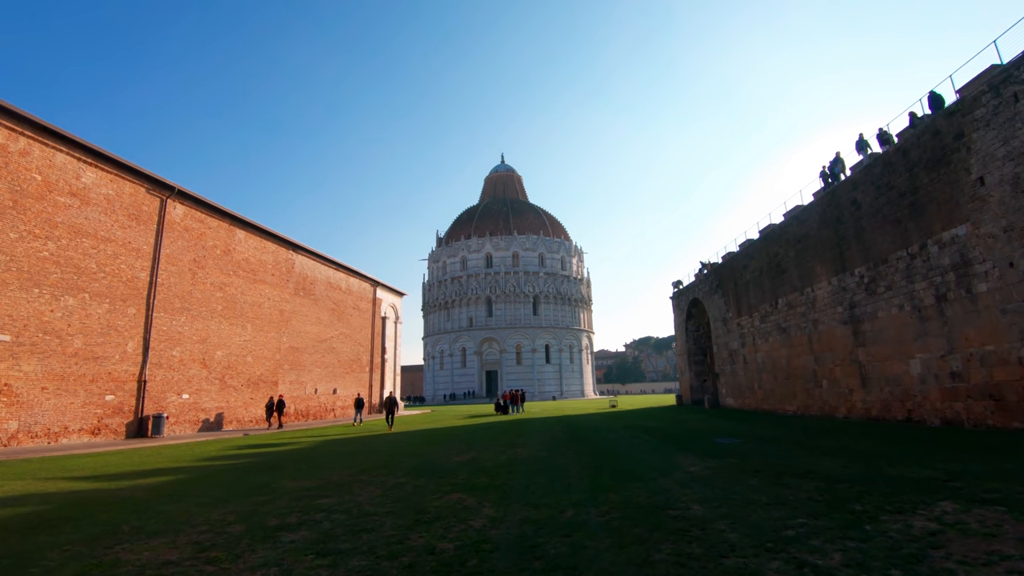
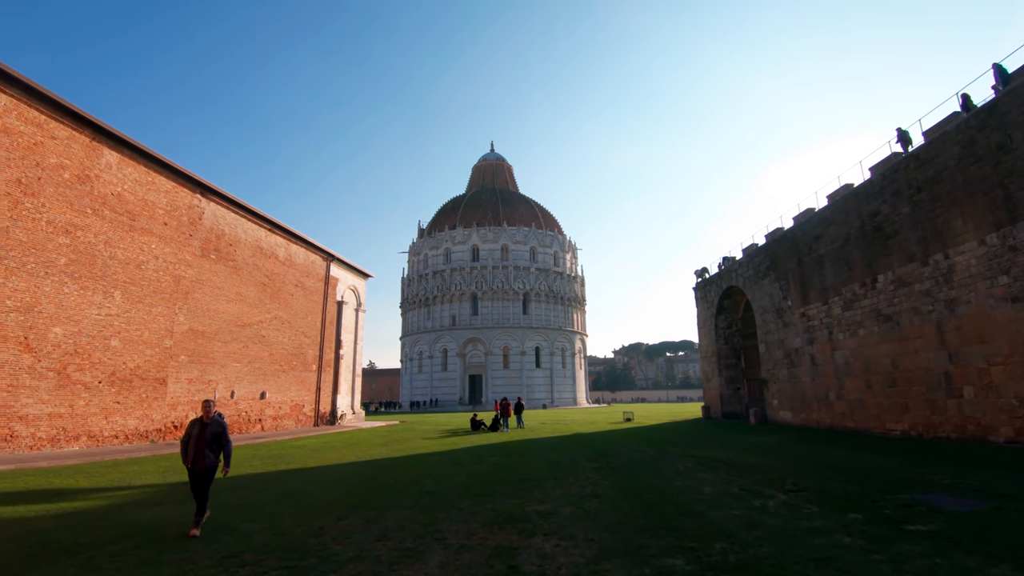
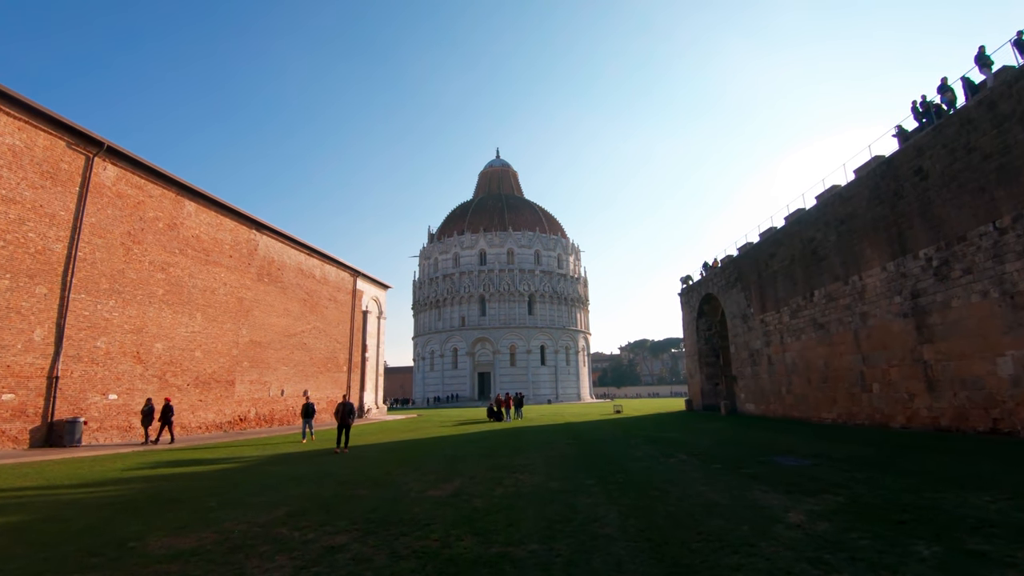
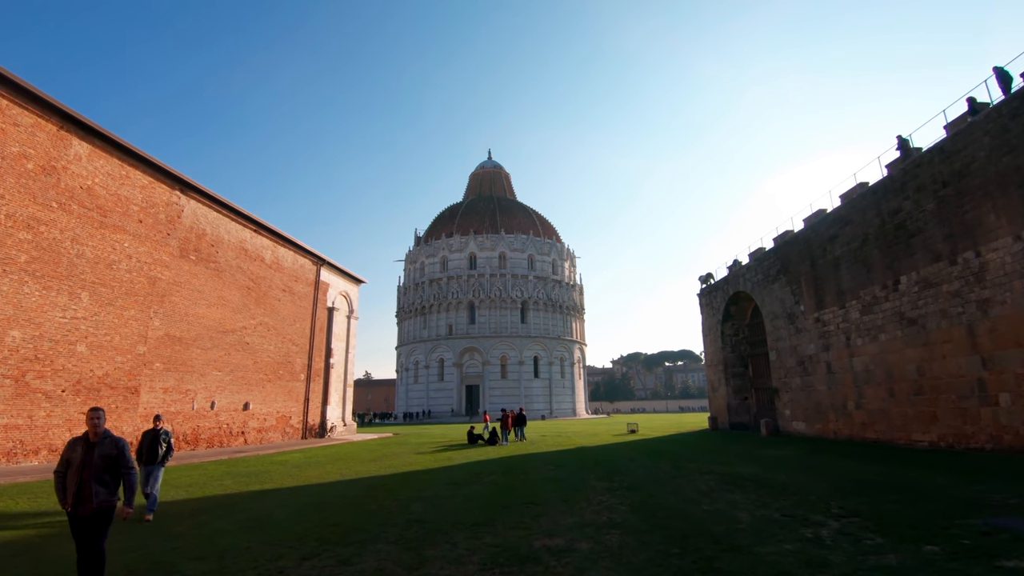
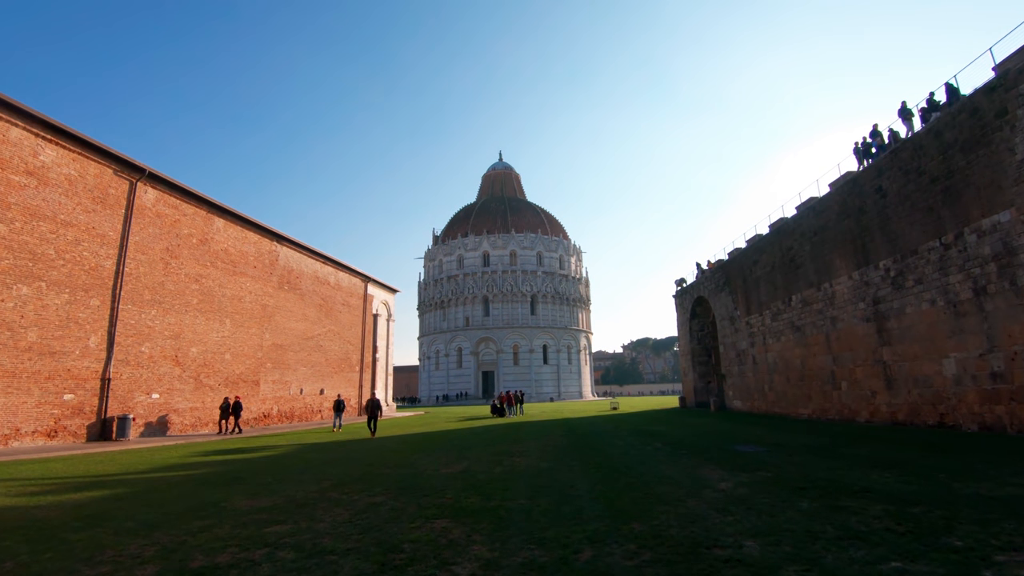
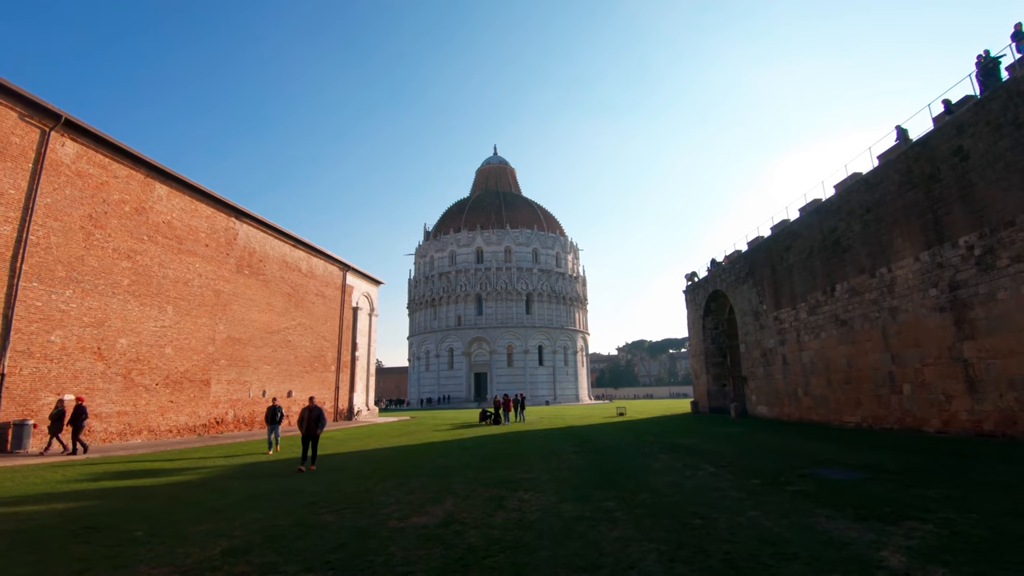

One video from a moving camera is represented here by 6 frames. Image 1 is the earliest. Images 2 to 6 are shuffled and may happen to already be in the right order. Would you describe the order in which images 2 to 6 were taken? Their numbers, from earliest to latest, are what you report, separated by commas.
5, 3, 6, 2, 4
